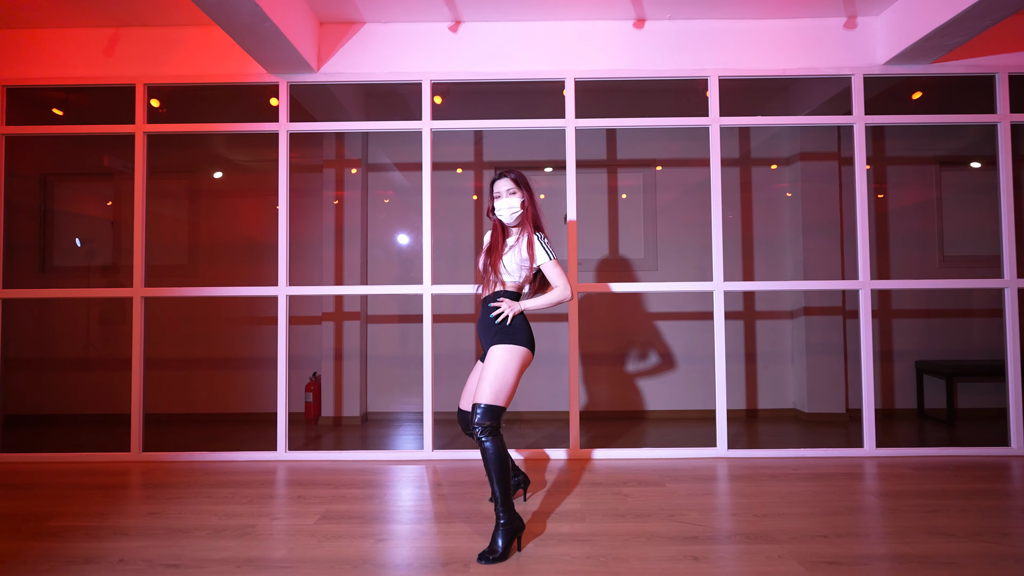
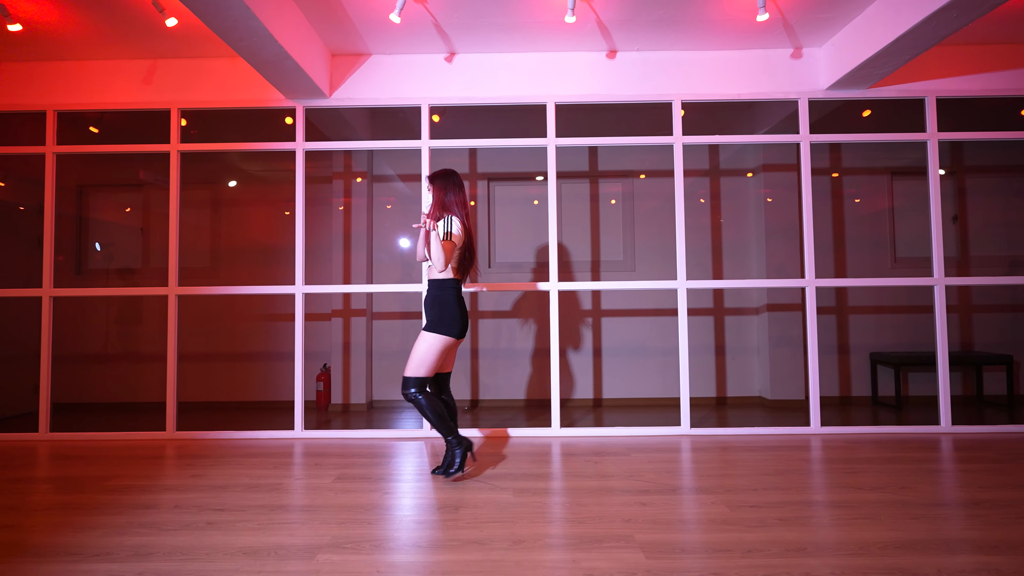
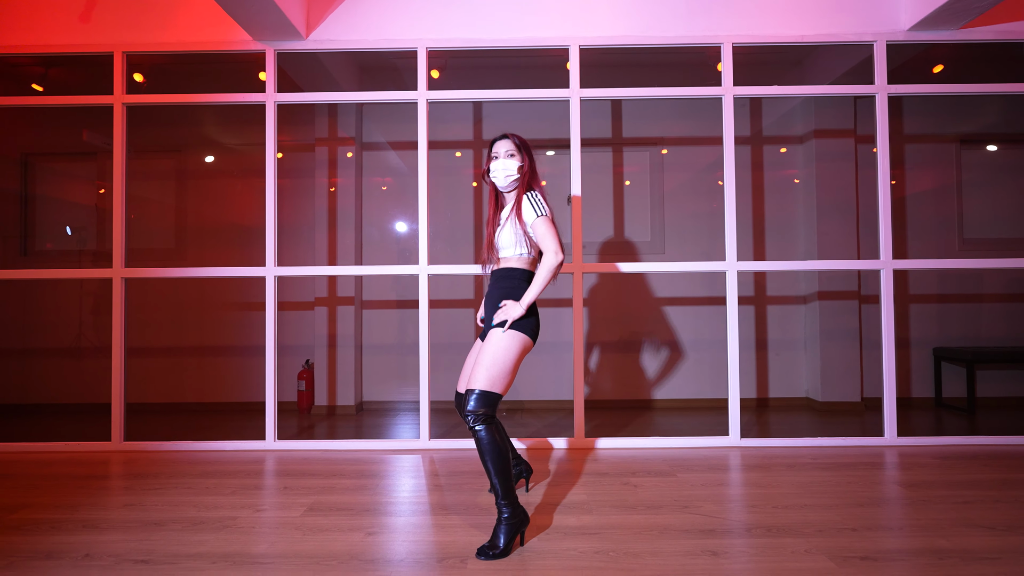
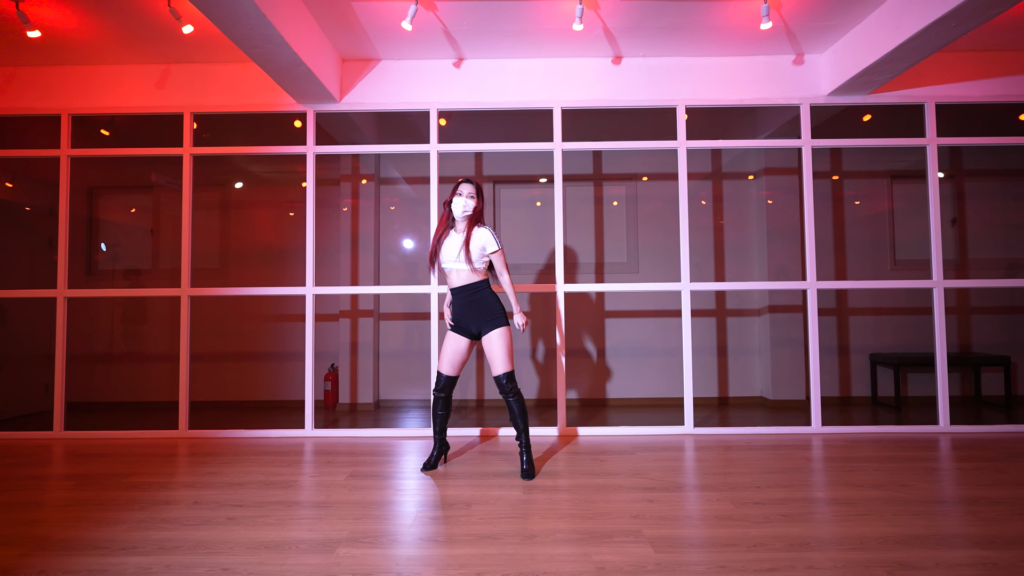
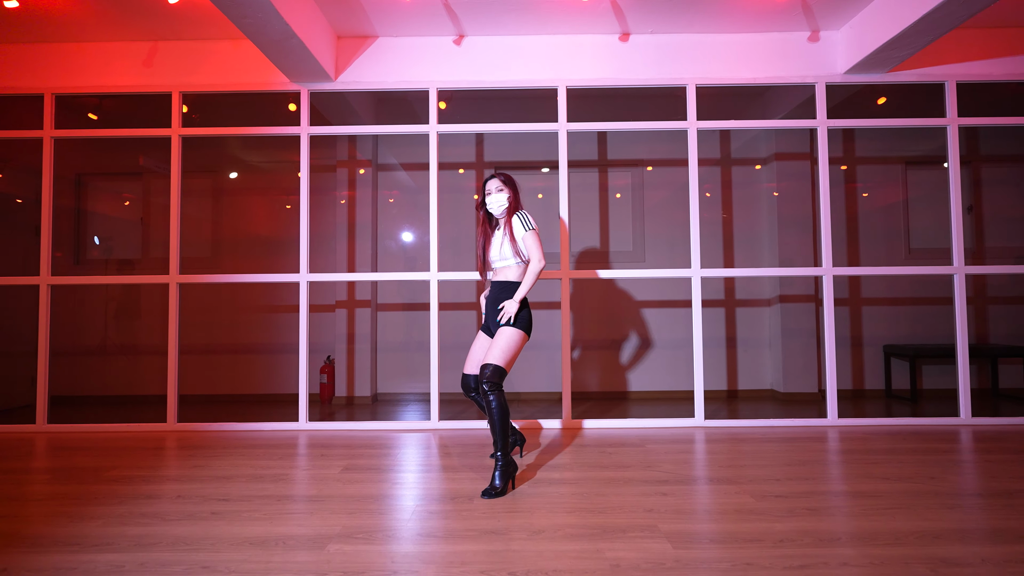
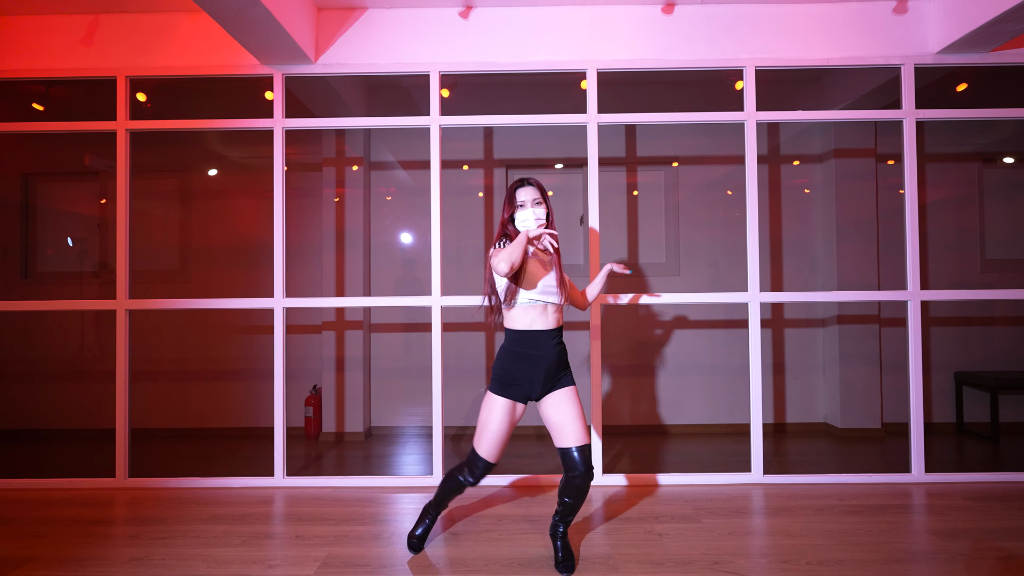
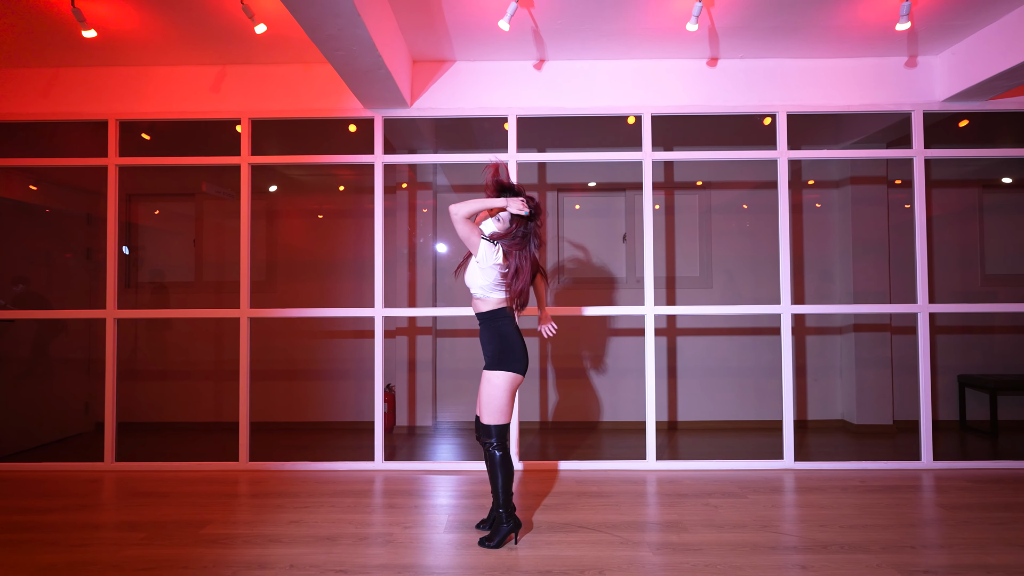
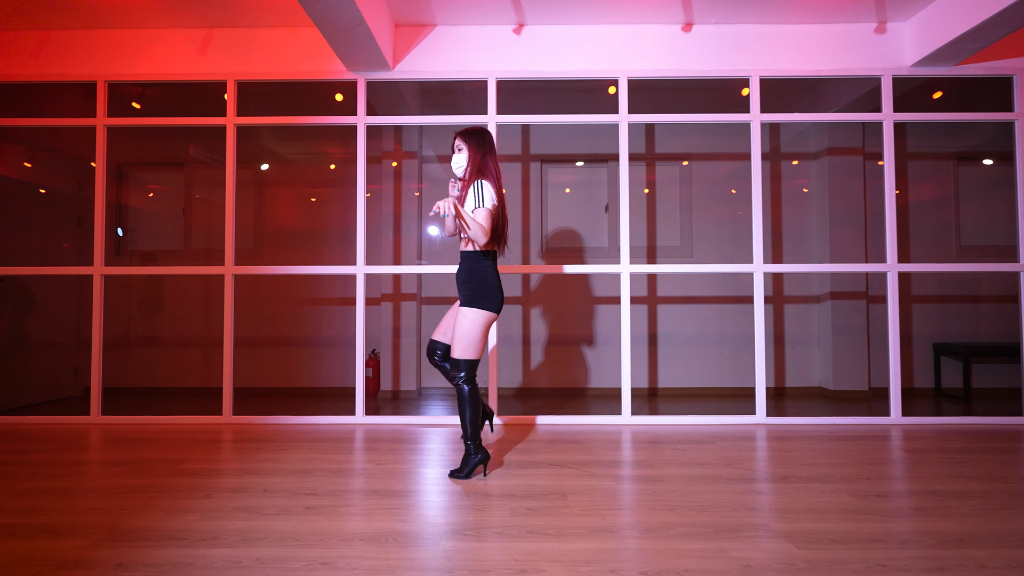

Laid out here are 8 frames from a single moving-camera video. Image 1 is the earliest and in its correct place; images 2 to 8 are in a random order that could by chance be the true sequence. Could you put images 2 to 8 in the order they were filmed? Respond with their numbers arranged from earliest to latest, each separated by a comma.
5, 3, 4, 6, 2, 8, 7
